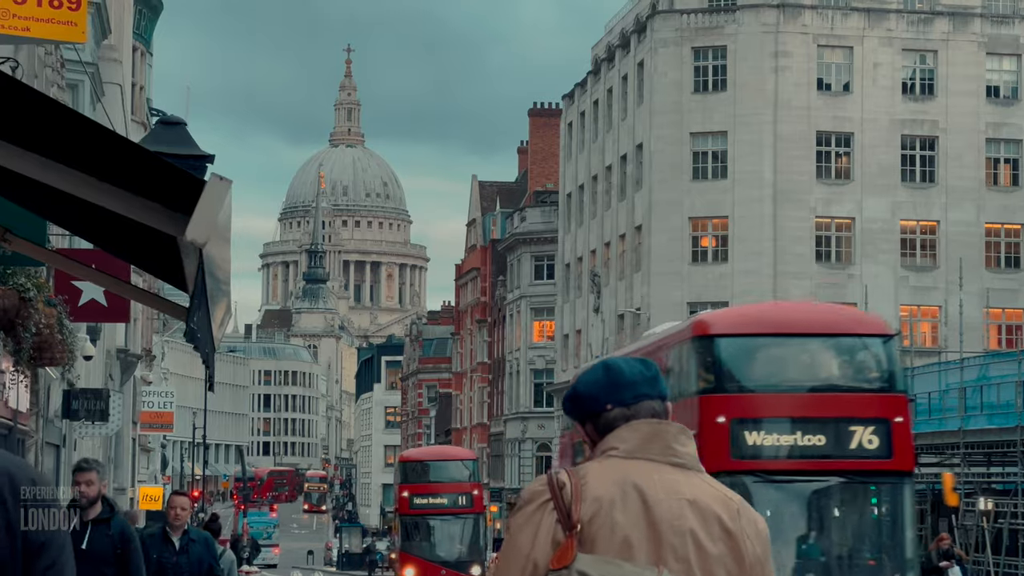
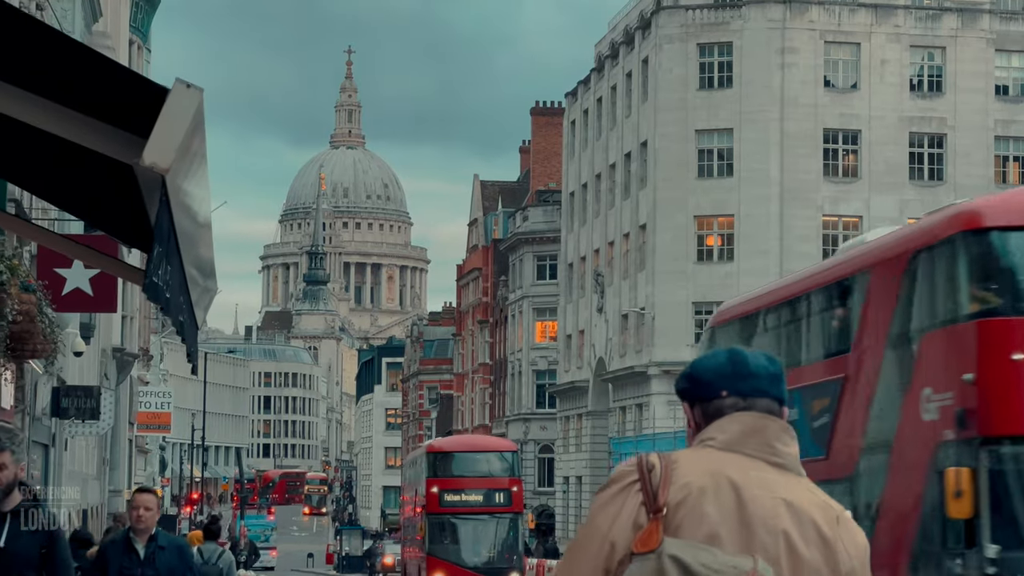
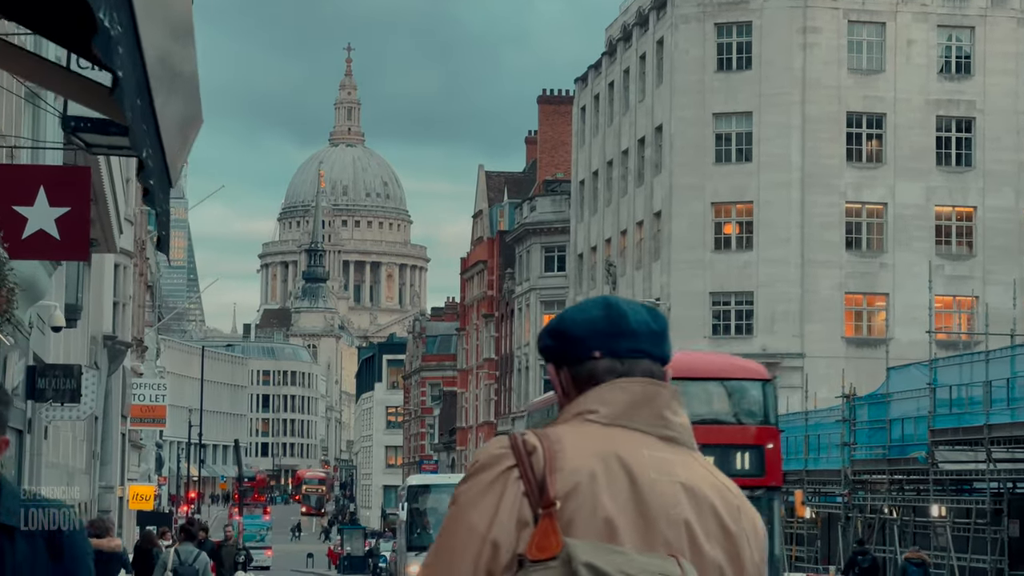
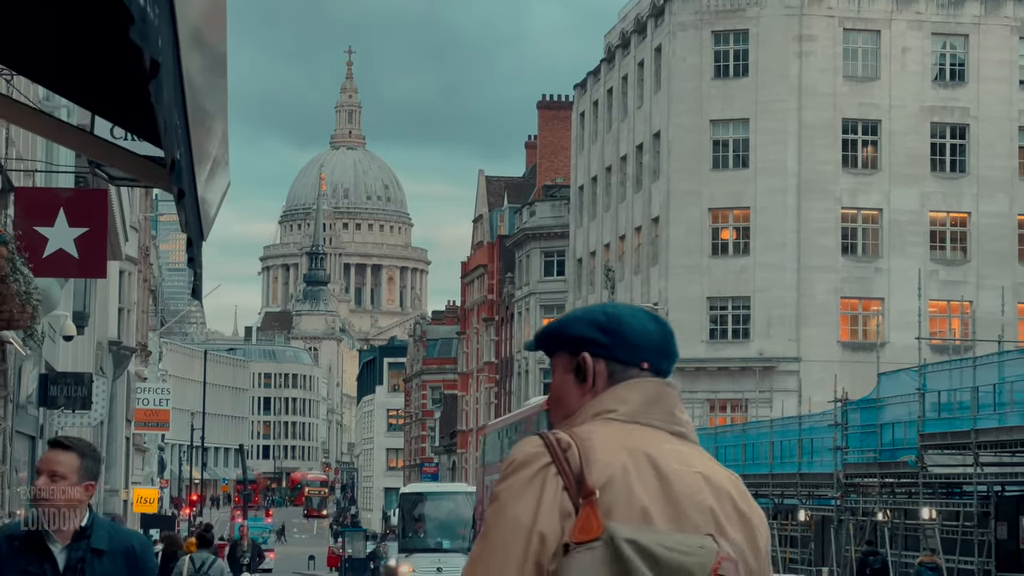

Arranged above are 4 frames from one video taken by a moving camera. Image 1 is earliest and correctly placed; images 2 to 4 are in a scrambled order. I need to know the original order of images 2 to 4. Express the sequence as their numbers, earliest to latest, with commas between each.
2, 4, 3
